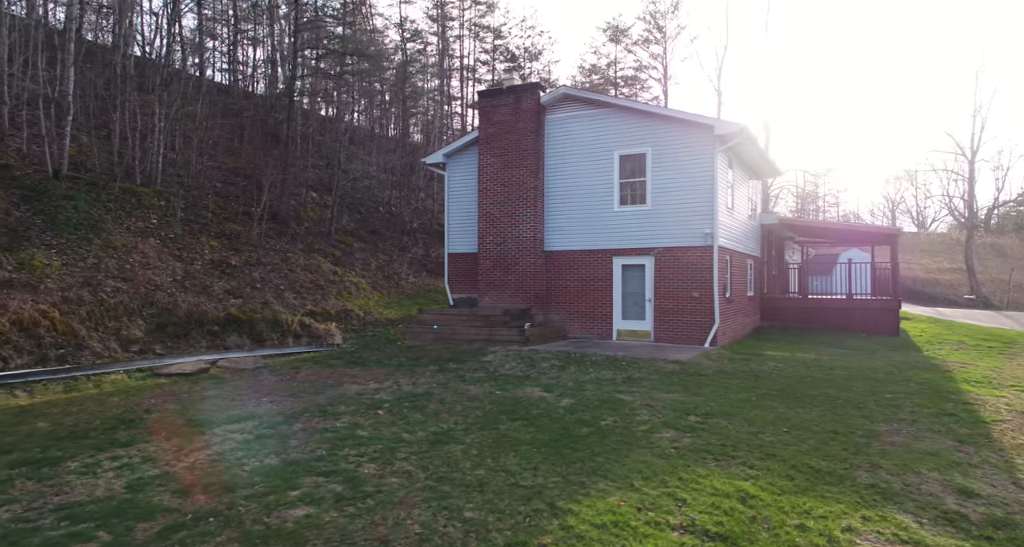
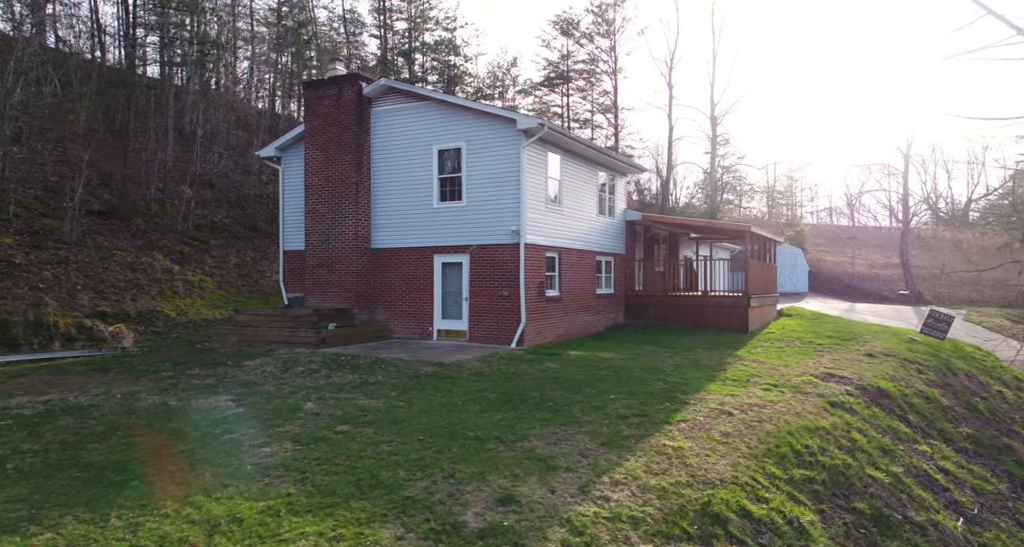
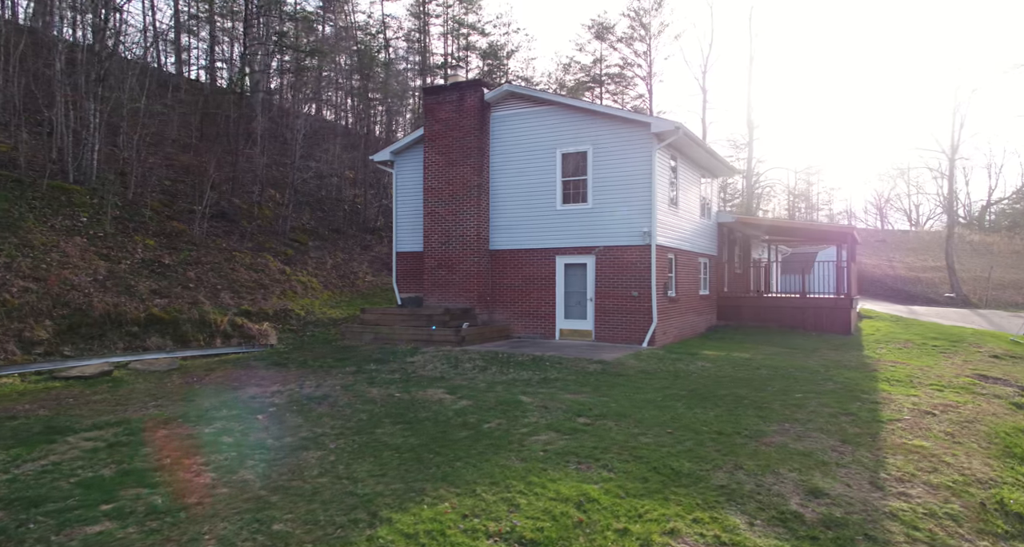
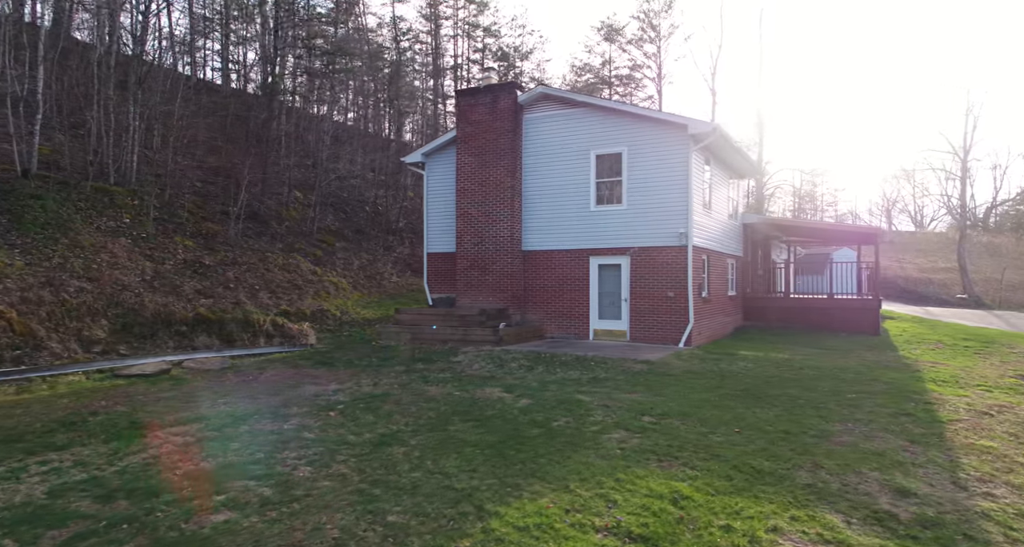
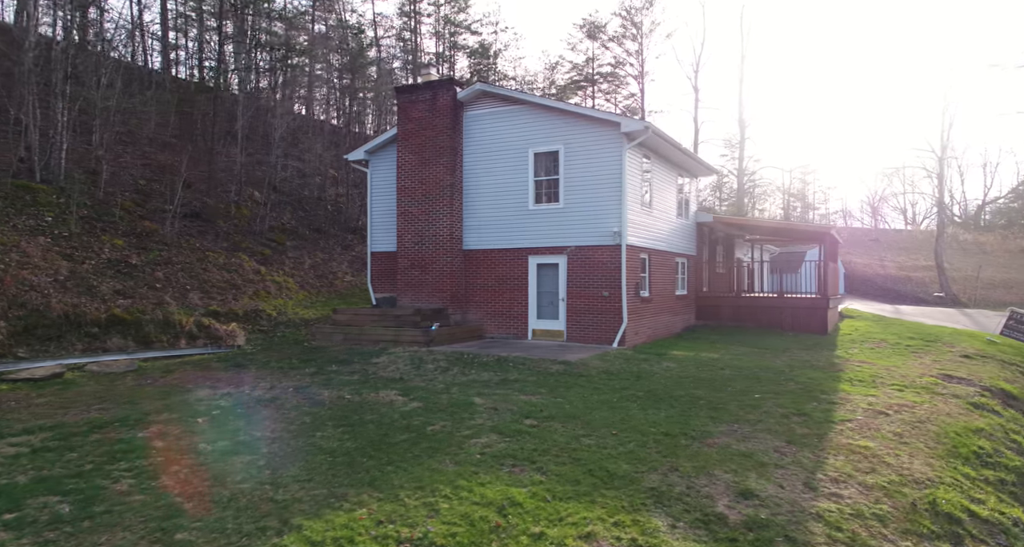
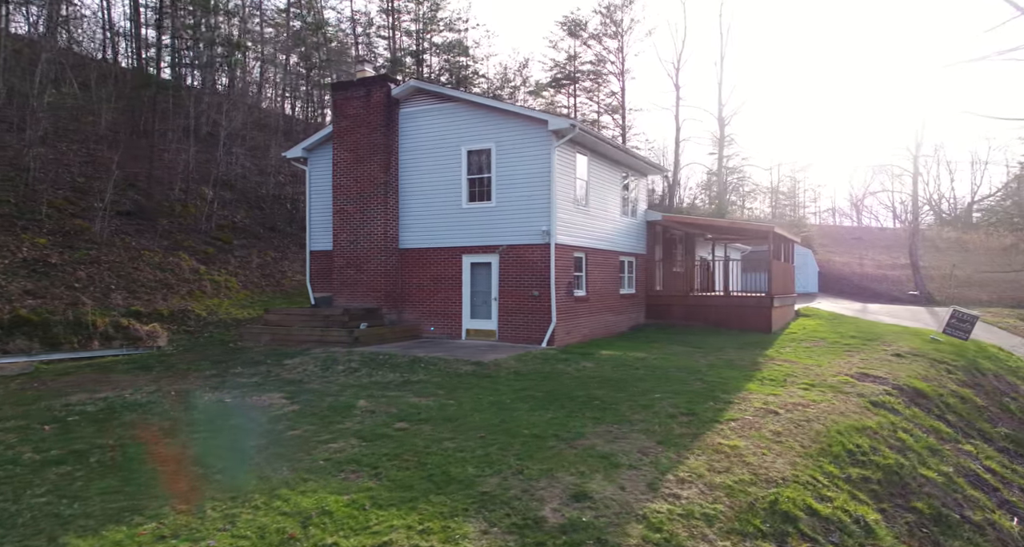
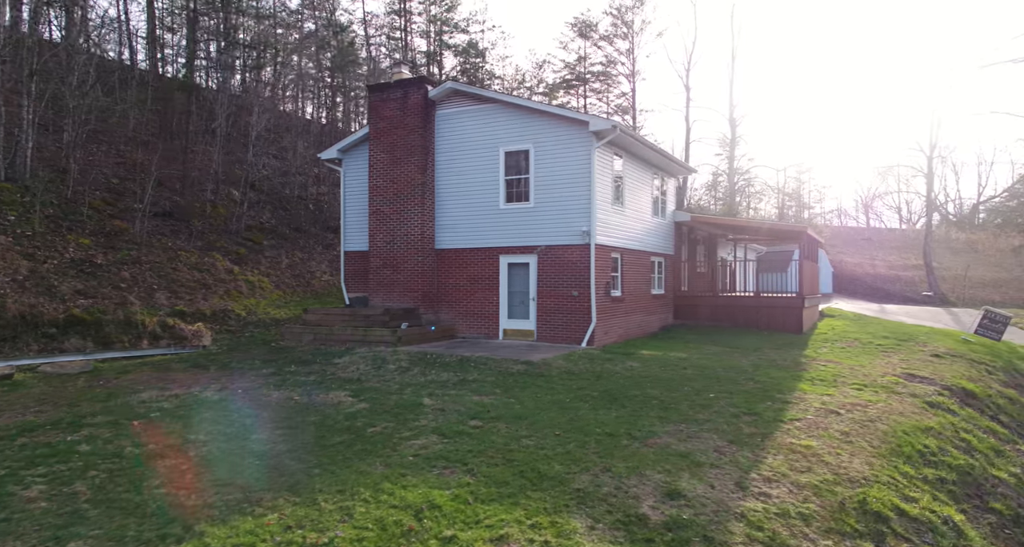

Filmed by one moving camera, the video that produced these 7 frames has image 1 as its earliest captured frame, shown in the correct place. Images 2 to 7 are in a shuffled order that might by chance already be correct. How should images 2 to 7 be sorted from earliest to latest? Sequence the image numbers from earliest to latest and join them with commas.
4, 3, 5, 7, 6, 2
